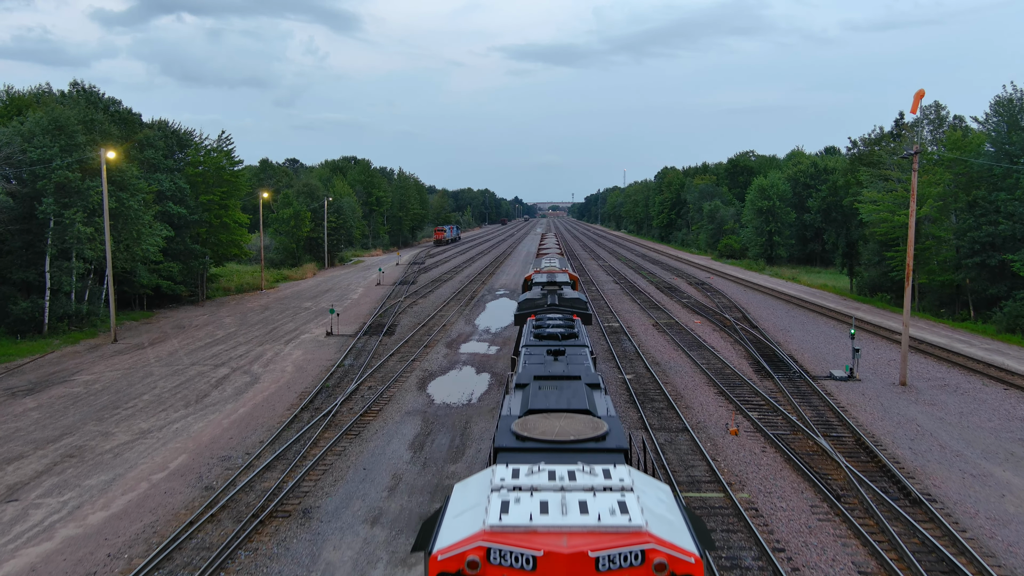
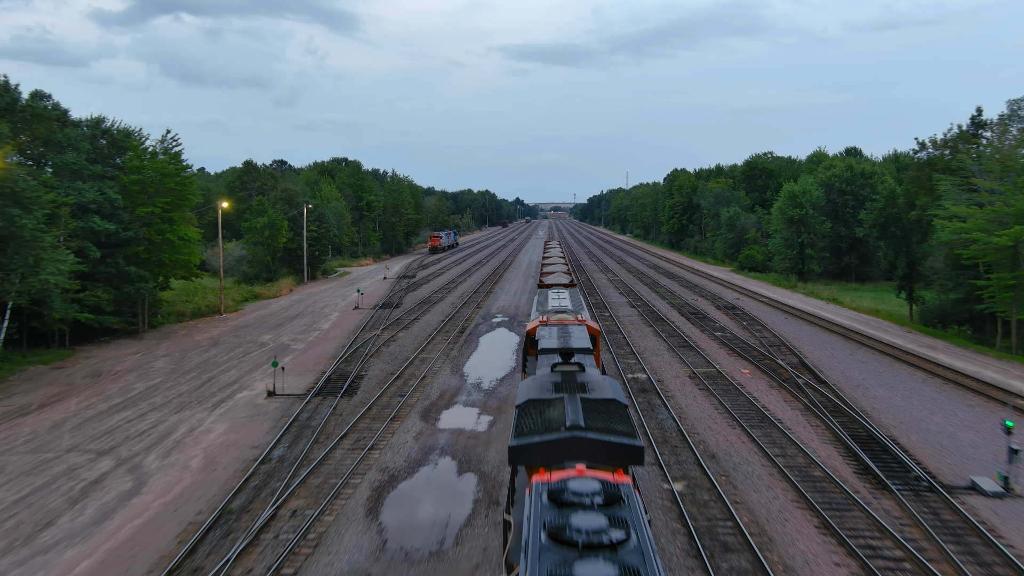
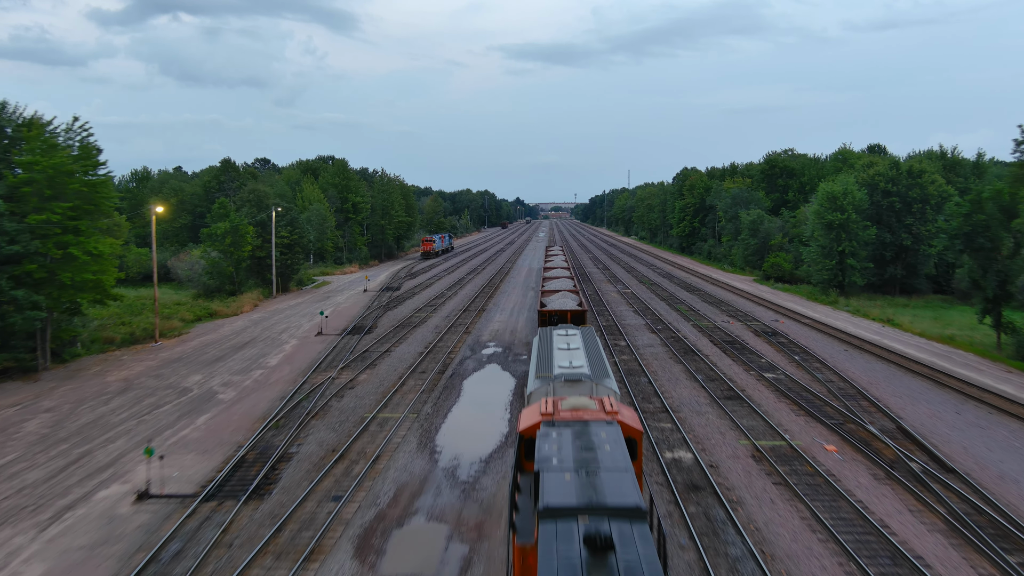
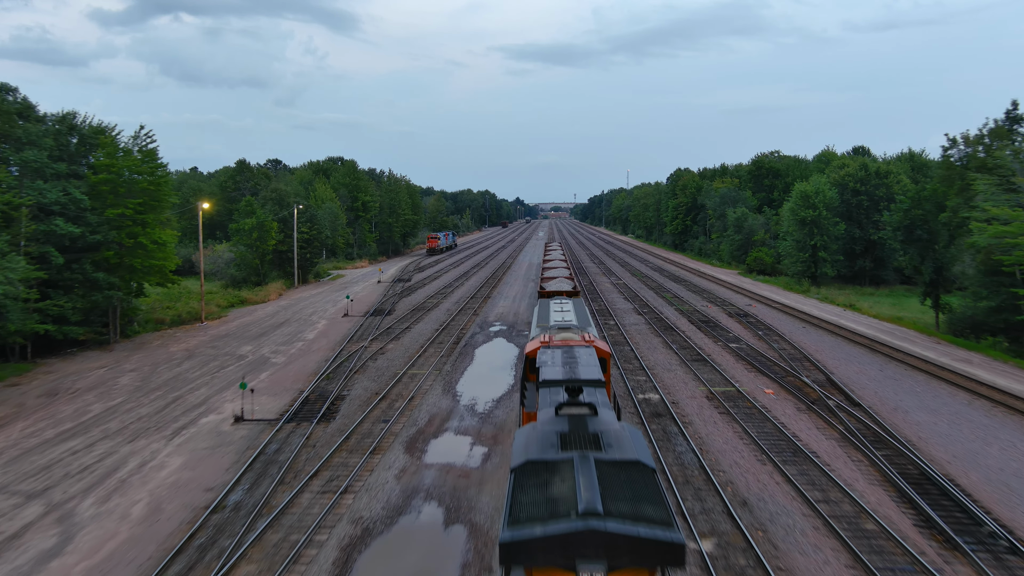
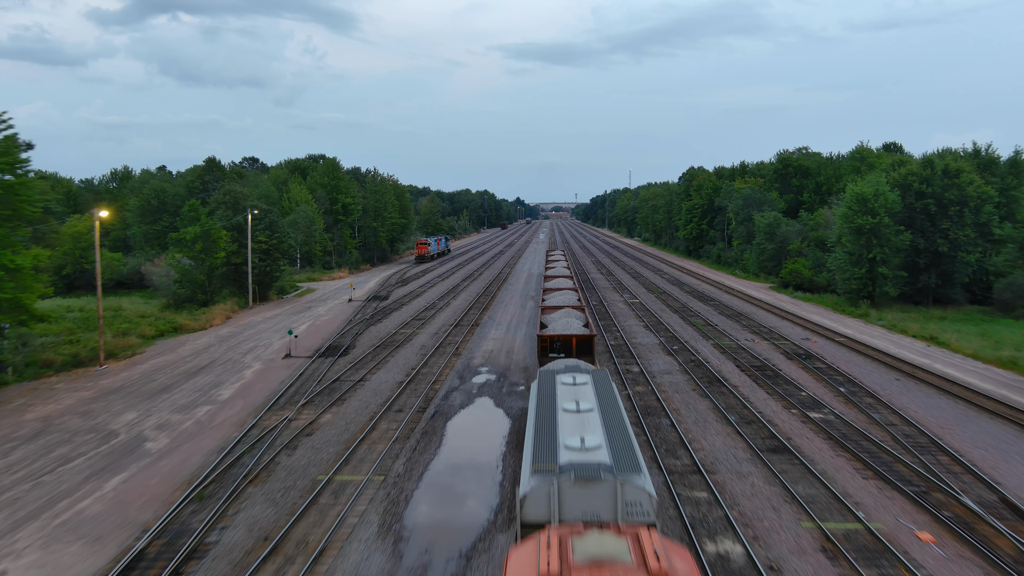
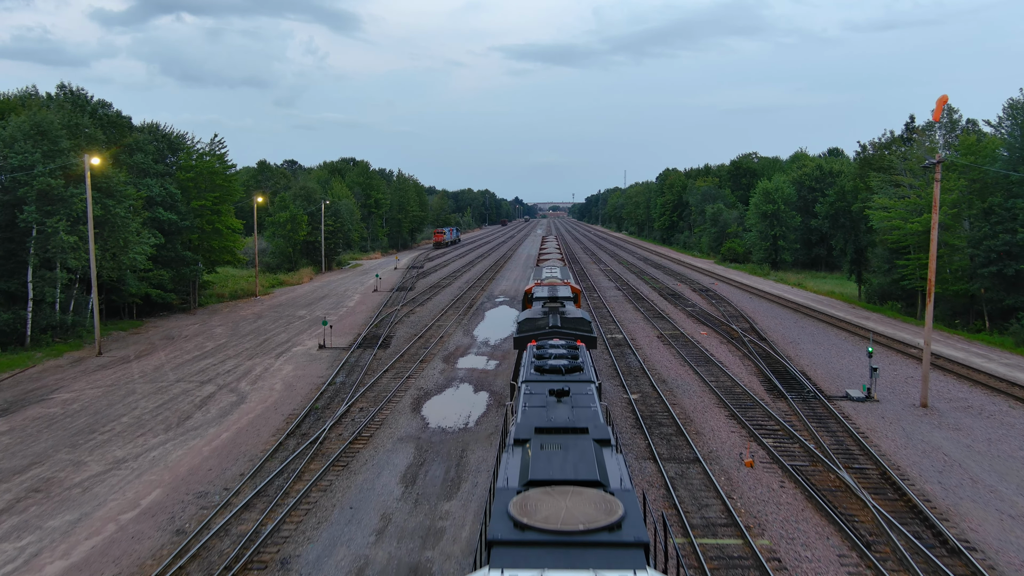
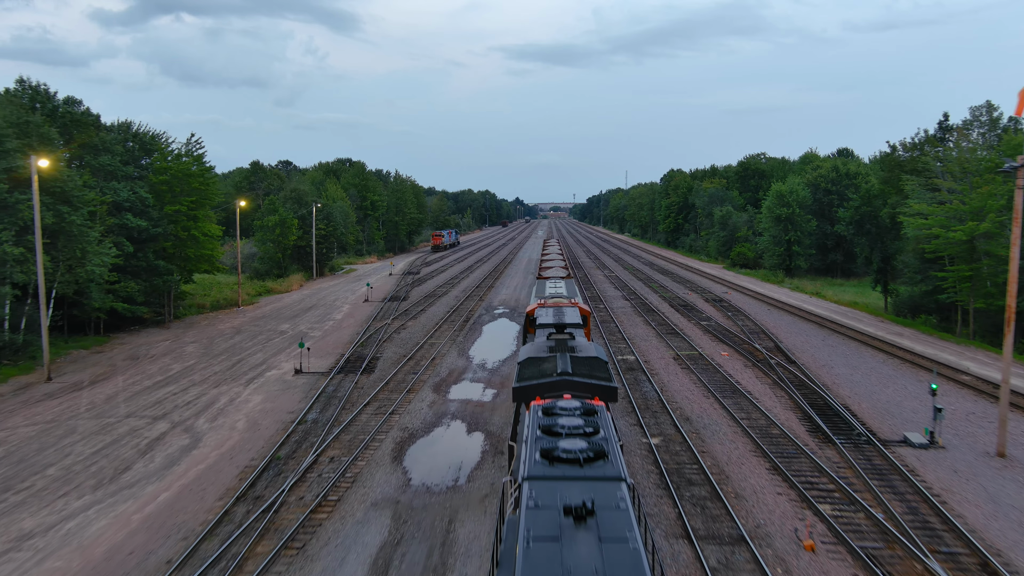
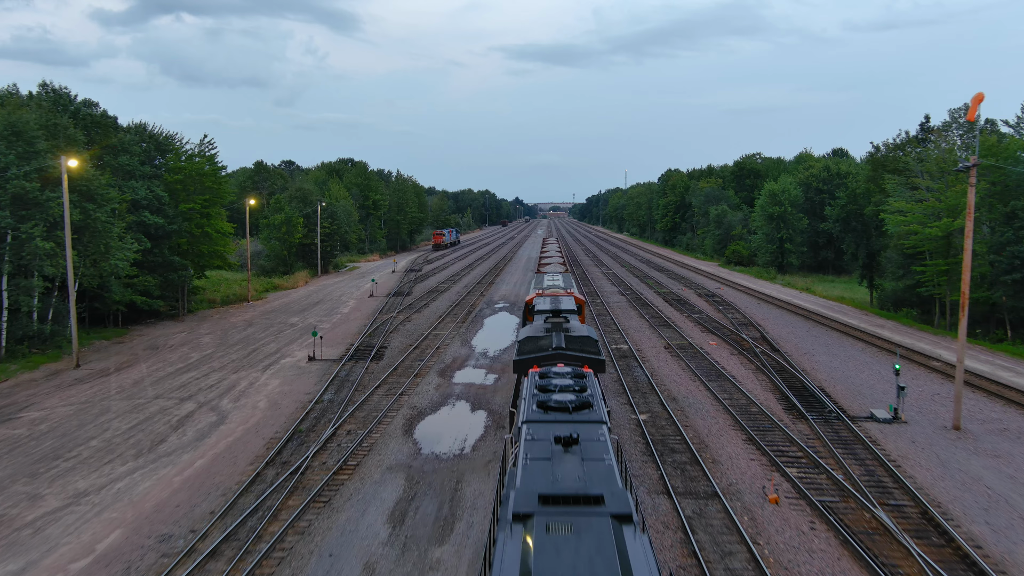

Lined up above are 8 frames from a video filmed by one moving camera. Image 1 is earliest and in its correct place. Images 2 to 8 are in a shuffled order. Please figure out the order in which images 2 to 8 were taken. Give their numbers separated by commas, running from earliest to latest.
6, 8, 7, 2, 4, 3, 5
